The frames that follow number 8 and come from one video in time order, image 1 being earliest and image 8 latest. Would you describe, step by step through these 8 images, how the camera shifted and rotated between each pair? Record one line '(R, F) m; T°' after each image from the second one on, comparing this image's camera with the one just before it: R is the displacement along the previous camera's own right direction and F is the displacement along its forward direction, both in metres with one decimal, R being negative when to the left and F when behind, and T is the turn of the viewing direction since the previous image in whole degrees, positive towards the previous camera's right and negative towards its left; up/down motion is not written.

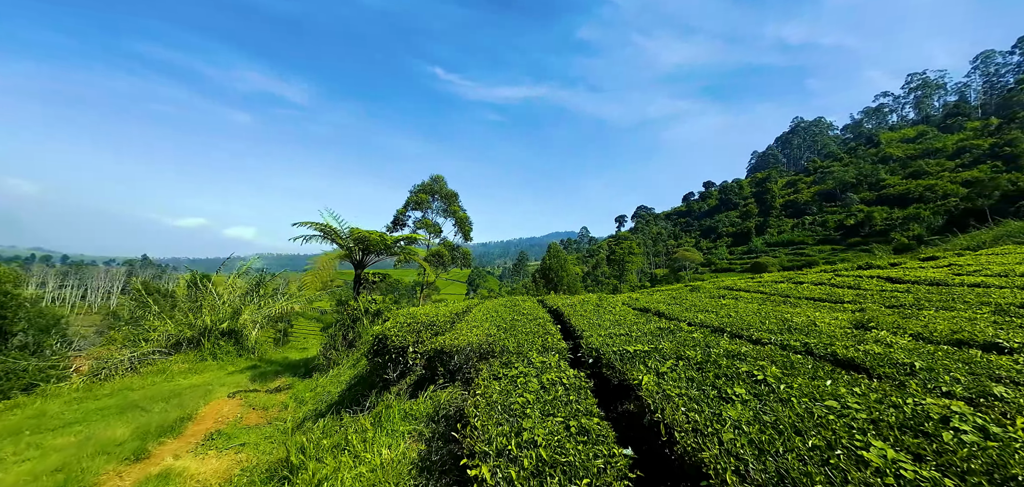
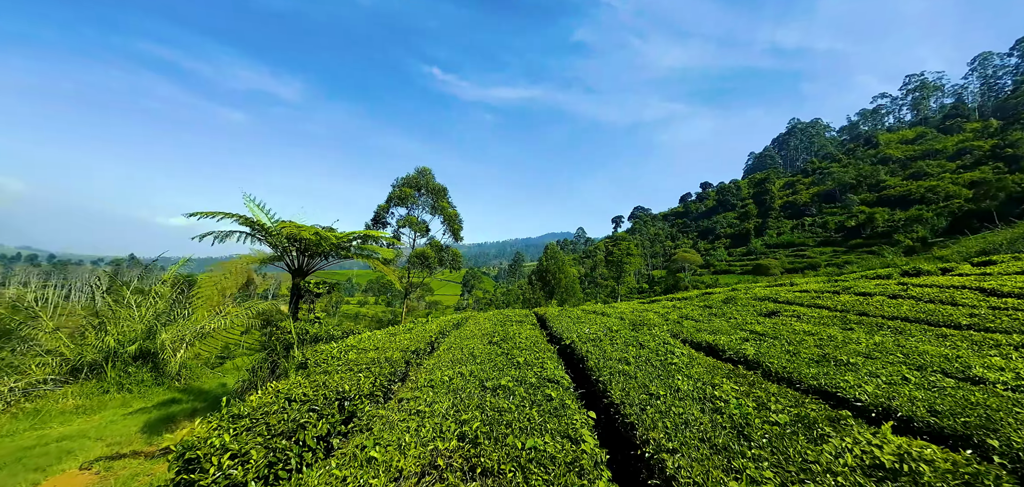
(0.0, +2.2) m; +1°
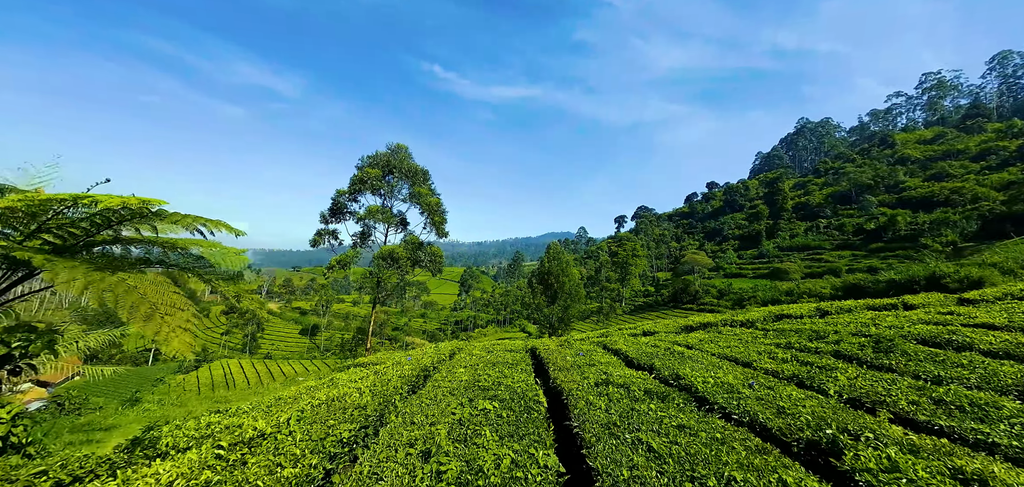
(+0.1, +3.9) m; 0°
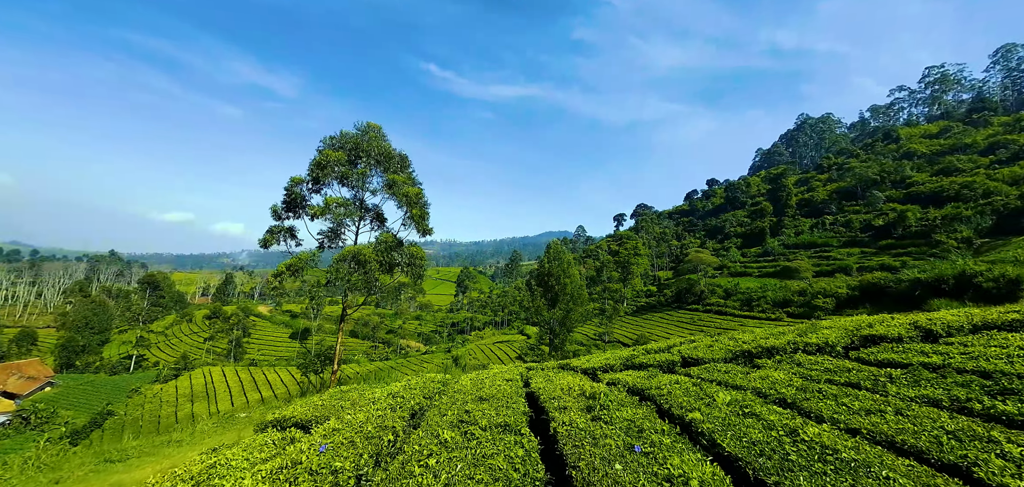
(0.0, +2.5) m; 0°
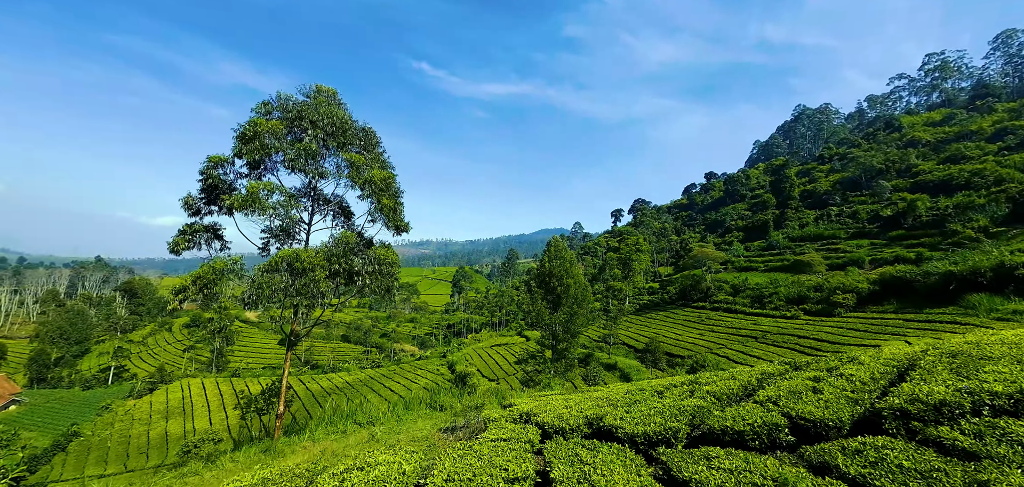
(-0.1, +2.8) m; +1°
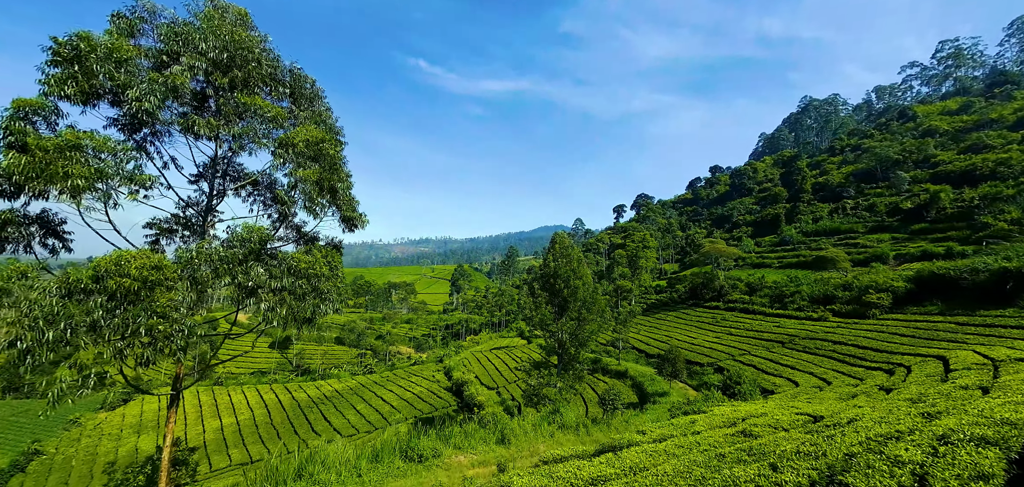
(0.0, +3.2) m; 0°
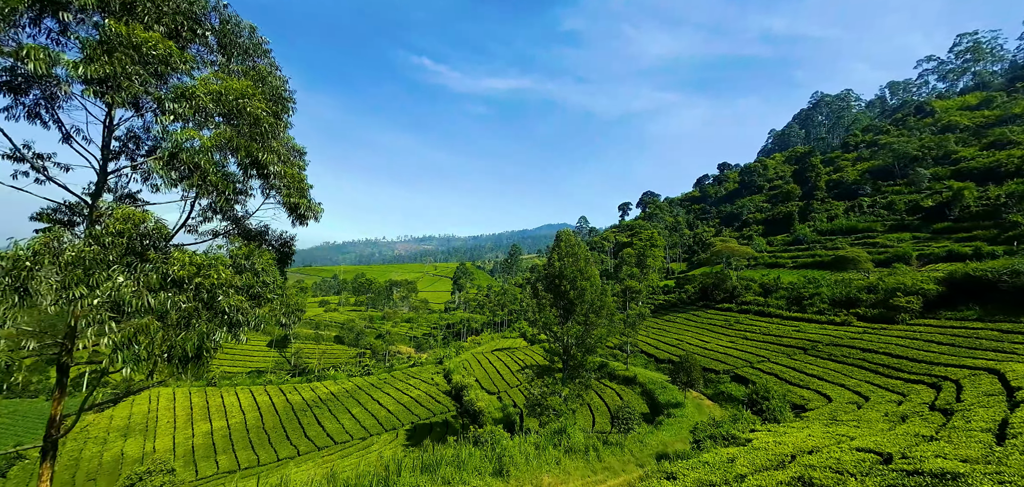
(+0.1, +1.9) m; -1°
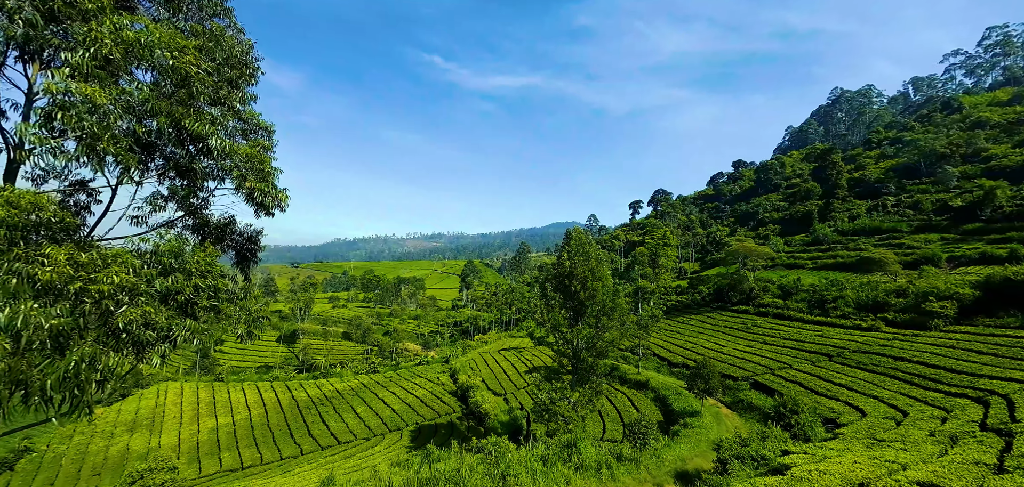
(+0.1, +1.1) m; -1°
